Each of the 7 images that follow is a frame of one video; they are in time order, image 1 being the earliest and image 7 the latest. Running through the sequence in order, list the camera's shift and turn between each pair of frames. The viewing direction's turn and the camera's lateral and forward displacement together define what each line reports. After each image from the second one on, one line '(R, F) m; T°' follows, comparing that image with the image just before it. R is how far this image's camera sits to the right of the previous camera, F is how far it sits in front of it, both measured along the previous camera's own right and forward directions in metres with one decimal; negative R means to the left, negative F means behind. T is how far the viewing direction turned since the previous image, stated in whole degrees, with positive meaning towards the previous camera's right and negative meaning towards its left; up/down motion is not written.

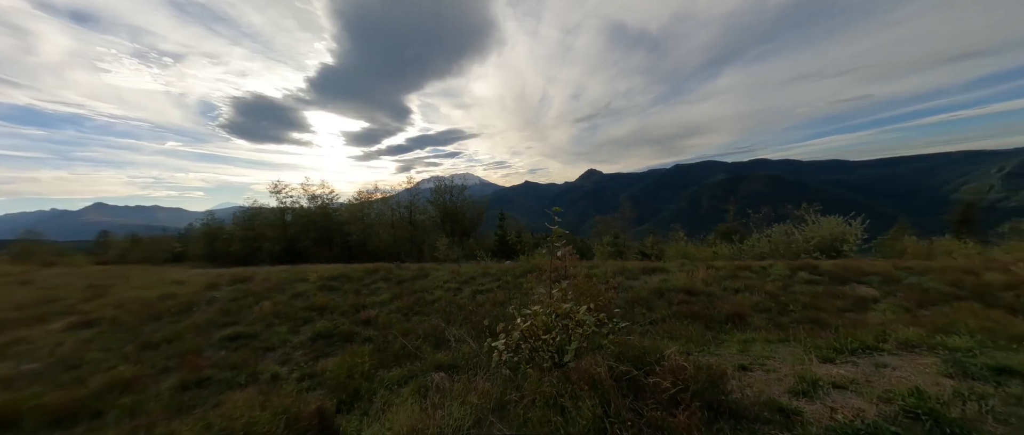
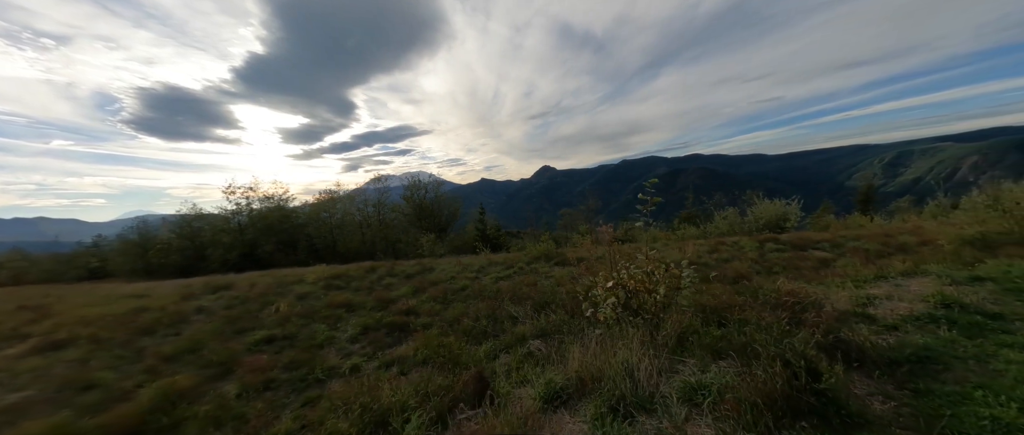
(-1.8, -0.3) m; +8°
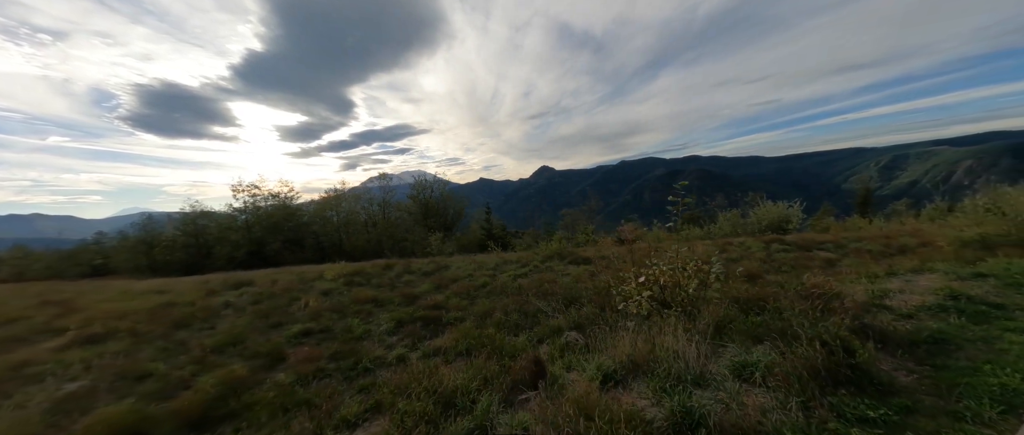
(-0.6, -0.3) m; 0°
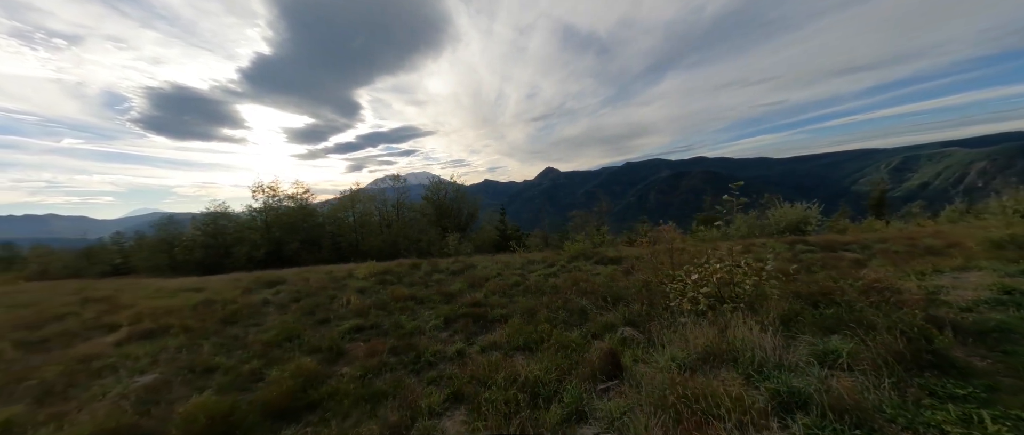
(-0.9, -0.3) m; -1°
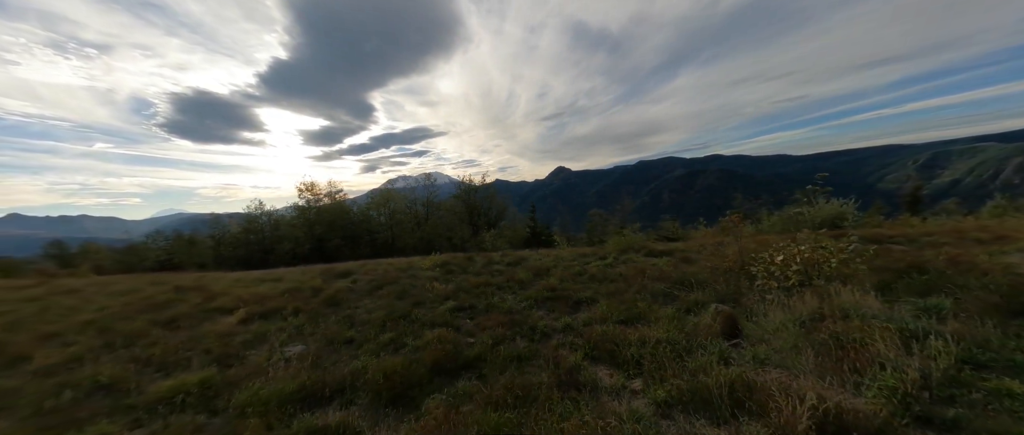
(-1.8, -0.9) m; -2°
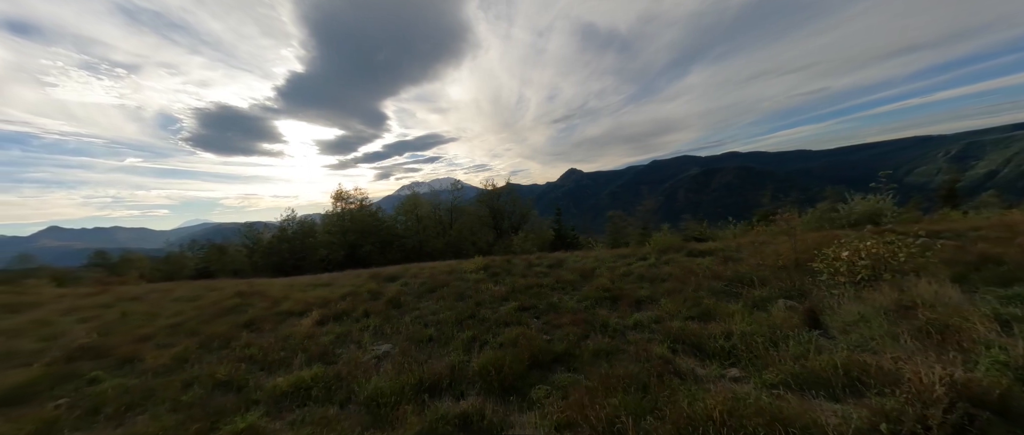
(-1.3, -0.5) m; -2°
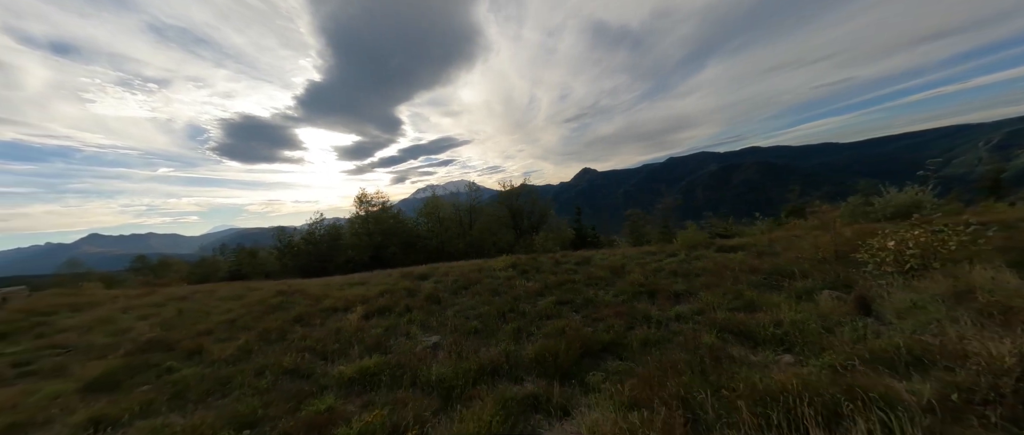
(-0.7, -0.3) m; -2°
